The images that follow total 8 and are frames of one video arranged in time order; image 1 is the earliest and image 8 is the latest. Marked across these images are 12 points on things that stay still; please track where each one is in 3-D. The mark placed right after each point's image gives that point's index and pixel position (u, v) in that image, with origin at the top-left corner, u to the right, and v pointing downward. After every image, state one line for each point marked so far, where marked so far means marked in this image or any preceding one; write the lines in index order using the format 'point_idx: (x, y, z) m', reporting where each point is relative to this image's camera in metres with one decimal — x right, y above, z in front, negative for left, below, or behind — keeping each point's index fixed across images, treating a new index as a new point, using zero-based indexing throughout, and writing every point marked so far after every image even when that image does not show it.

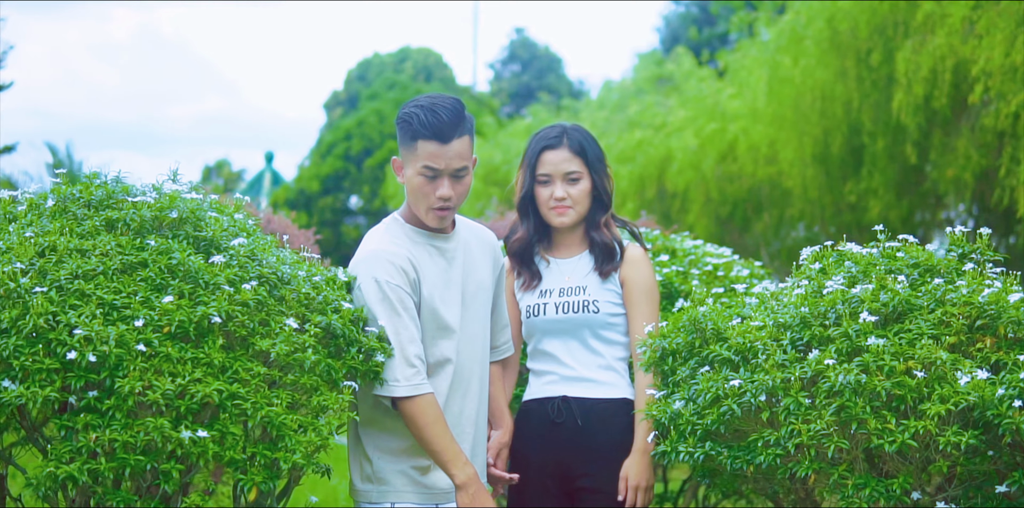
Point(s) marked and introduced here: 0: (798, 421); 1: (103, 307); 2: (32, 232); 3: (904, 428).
0: (+0.8, -0.5, +2.7) m
1: (-1.1, -0.1, +2.6) m
2: (-1.4, +0.1, +2.9) m
3: (+1.0, -0.5, +2.6) m
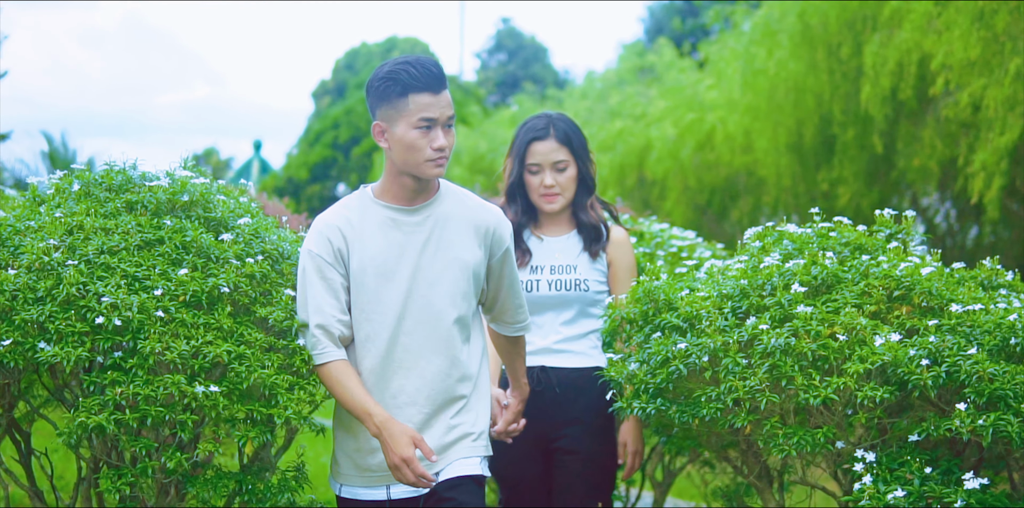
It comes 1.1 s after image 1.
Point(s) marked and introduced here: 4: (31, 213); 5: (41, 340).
0: (+0.7, -0.4, +3.1) m
1: (-1.2, -0.1, +3.0) m
2: (-1.5, +0.1, +3.2) m
3: (+1.0, -0.4, +3.0) m
4: (-1.6, +0.1, +3.3) m
5: (-1.4, -0.3, +2.9) m
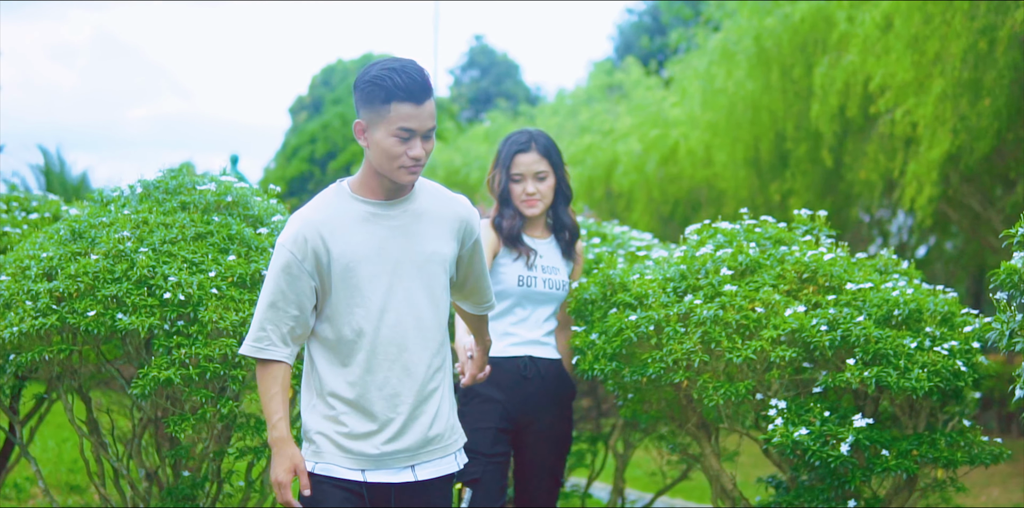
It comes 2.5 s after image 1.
0: (+0.6, -0.3, +3.9) m
1: (-1.2, 0.0, +3.7) m
2: (-1.5, +0.2, +3.9) m
3: (+0.9, -0.4, +3.8) m
4: (-1.7, +0.2, +4.0) m
5: (-1.4, -0.2, +3.6) m
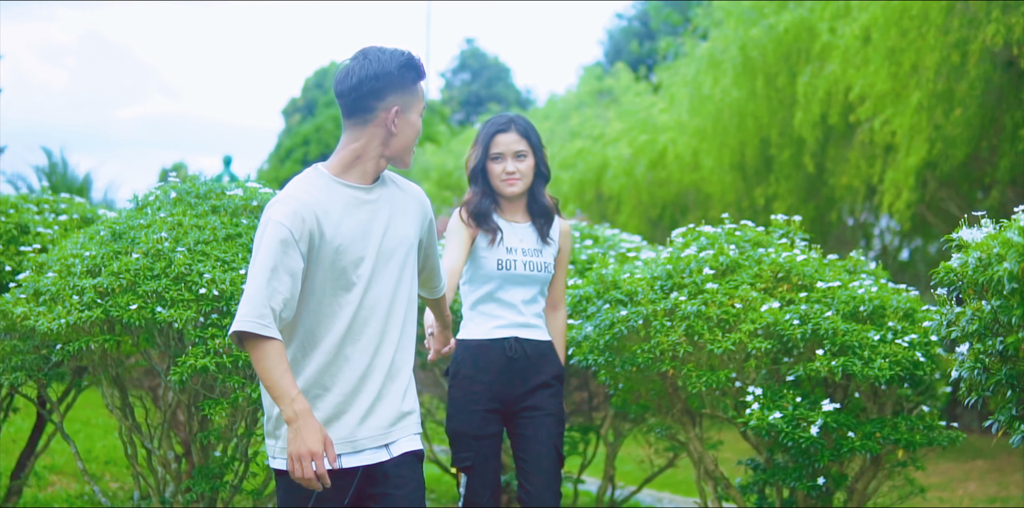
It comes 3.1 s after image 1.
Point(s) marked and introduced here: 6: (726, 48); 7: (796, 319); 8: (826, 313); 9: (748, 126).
0: (+0.6, -0.4, +4.2) m
1: (-1.2, 0.0, +4.1) m
2: (-1.5, +0.2, +4.3) m
3: (+0.9, -0.4, +4.2) m
4: (-1.7, +0.2, +4.4) m
5: (-1.4, -0.2, +4.0) m
6: (+2.6, +2.5, +12.0) m
7: (+1.2, -0.3, +4.1) m
8: (+1.3, -0.2, +4.2) m
9: (+2.8, +1.5, +11.6) m
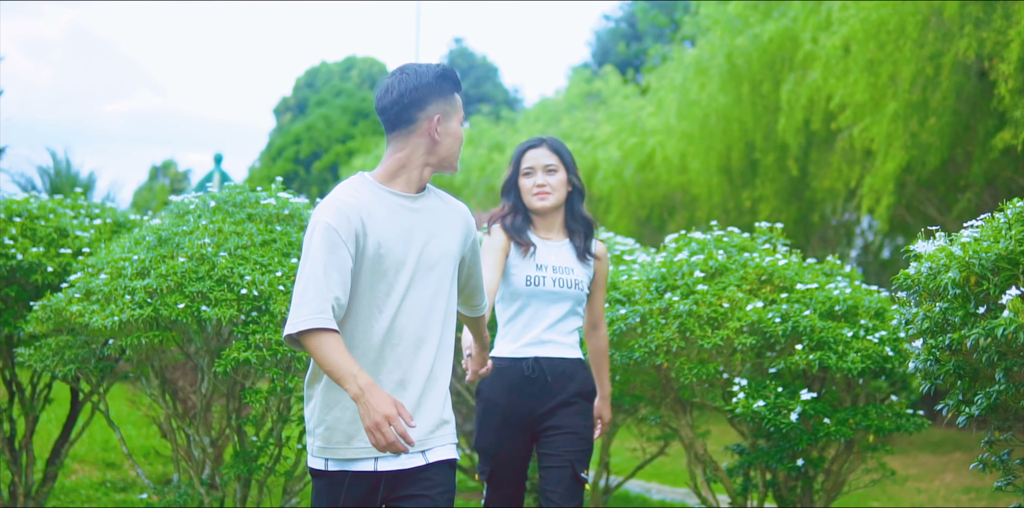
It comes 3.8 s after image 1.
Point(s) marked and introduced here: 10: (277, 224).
0: (+0.7, -0.4, +4.7) m
1: (-1.2, 0.0, +4.5) m
2: (-1.5, +0.2, +4.7) m
3: (+1.0, -0.4, +4.6) m
4: (-1.6, +0.2, +4.8) m
5: (-1.4, -0.2, +4.4) m
6: (+2.6, +2.5, +12.5) m
7: (+1.2, -0.3, +4.6) m
8: (+1.4, -0.3, +4.6) m
9: (+2.7, +1.5, +12.1) m
10: (-1.1, +0.1, +4.8) m
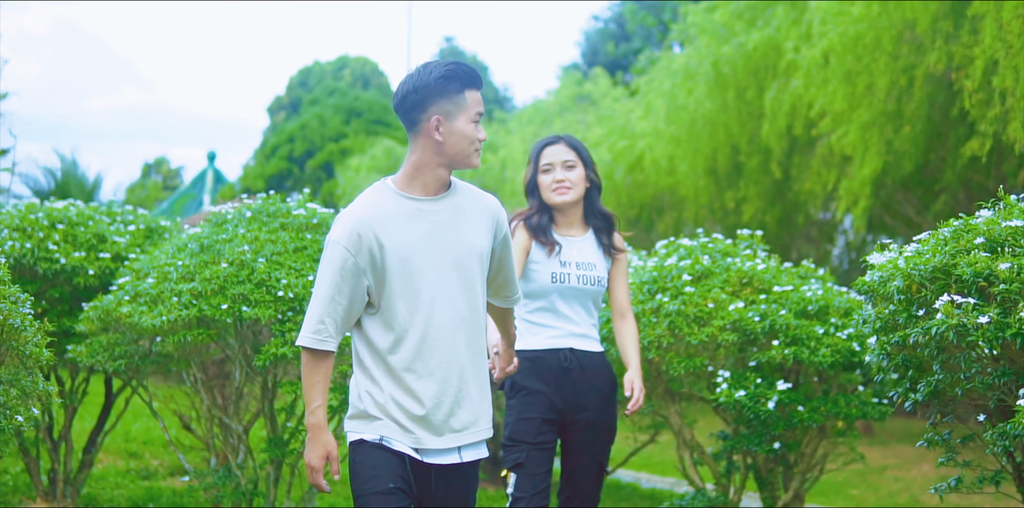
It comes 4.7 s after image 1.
0: (+0.7, -0.4, +5.2) m
1: (-1.1, -0.1, +5.0) m
2: (-1.4, +0.1, +5.2) m
3: (+1.0, -0.4, +5.2) m
4: (-1.6, +0.1, +5.3) m
5: (-1.3, -0.3, +4.9) m
6: (+2.5, +2.5, +13.0) m
7: (+1.3, -0.3, +5.1) m
8: (+1.4, -0.3, +5.2) m
9: (+2.7, +1.5, +12.7) m
10: (-1.1, +0.1, +5.3) m
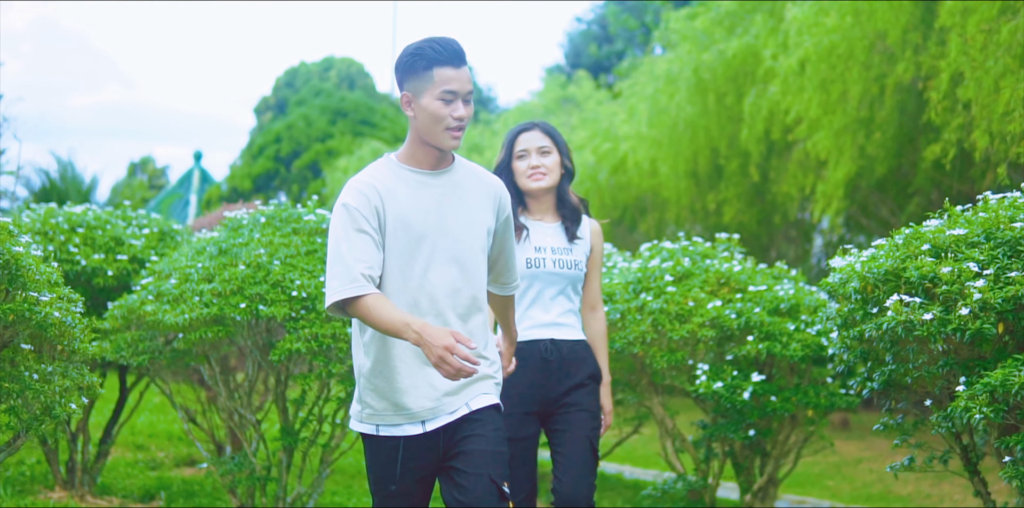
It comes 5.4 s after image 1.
0: (+0.7, -0.4, +5.7) m
1: (-1.2, -0.1, +5.4) m
2: (-1.5, +0.1, +5.6) m
3: (+1.0, -0.4, +5.6) m
4: (-1.6, +0.1, +5.7) m
5: (-1.4, -0.3, +5.3) m
6: (+2.3, +2.5, +13.5) m
7: (+1.3, -0.3, +5.6) m
8: (+1.4, -0.3, +5.6) m
9: (+2.5, +1.5, +13.1) m
10: (-1.1, +0.1, +5.7) m
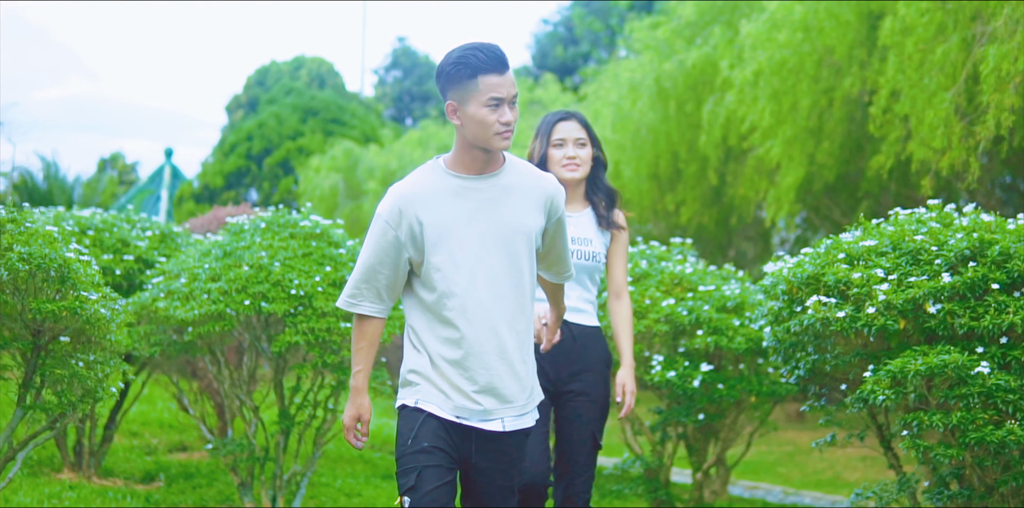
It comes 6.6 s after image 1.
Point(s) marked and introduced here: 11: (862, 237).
0: (+0.6, -0.4, +6.3) m
1: (-1.3, -0.1, +6.0) m
2: (-1.6, +0.1, +6.2) m
3: (+0.8, -0.4, +6.3) m
4: (-1.7, +0.1, +6.3) m
5: (-1.5, -0.3, +5.9) m
6: (+1.9, +2.5, +14.2) m
7: (+1.1, -0.4, +6.3) m
8: (+1.2, -0.3, +6.3) m
9: (+2.1, +1.5, +13.8) m
10: (-1.3, +0.1, +6.3) m
11: (+1.7, +0.1, +4.7) m
